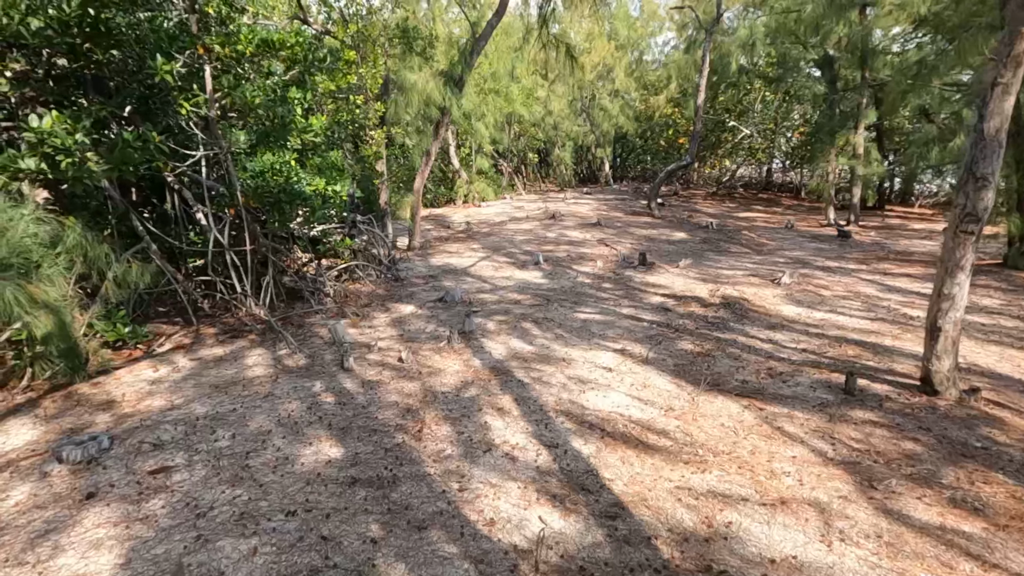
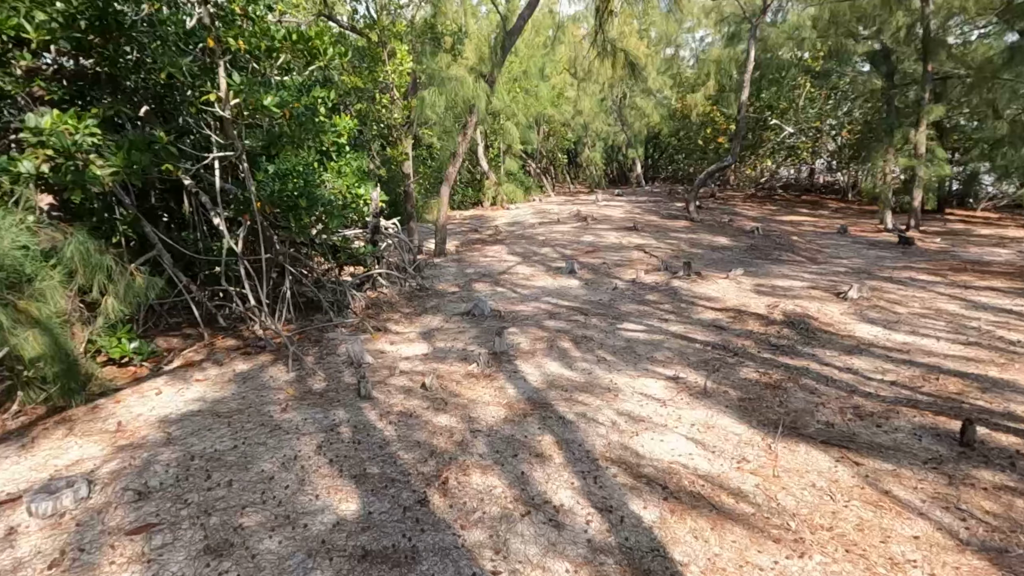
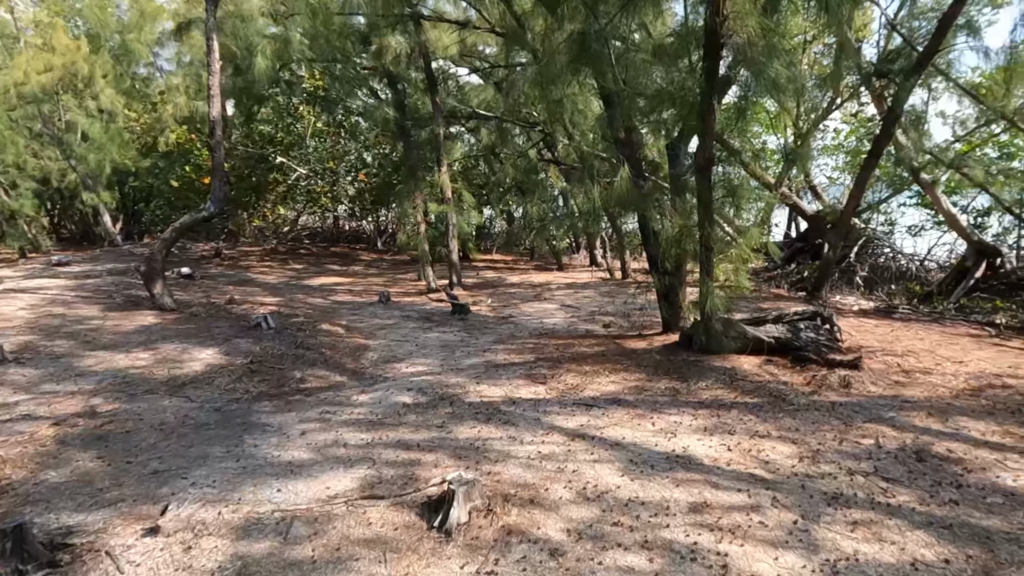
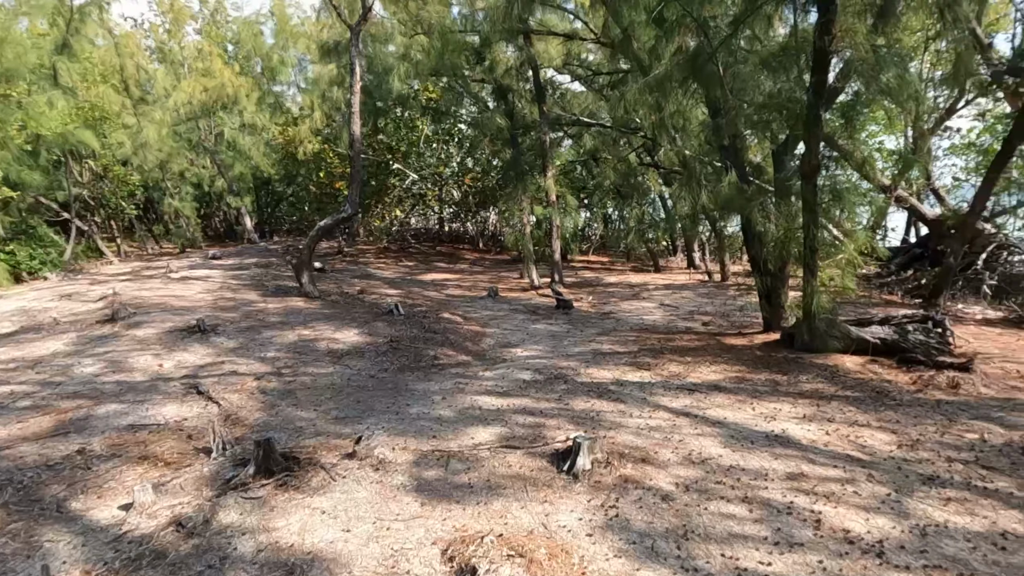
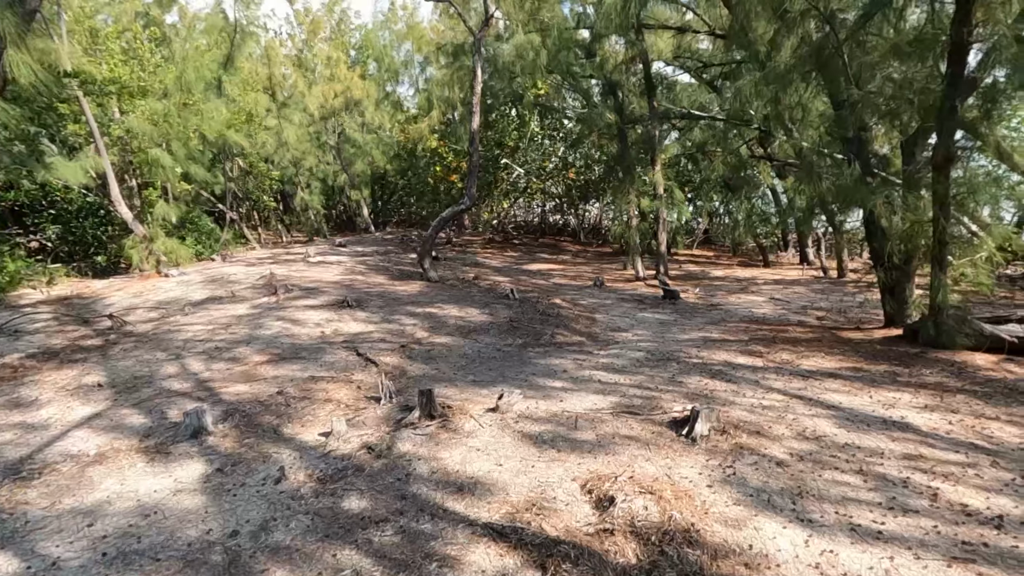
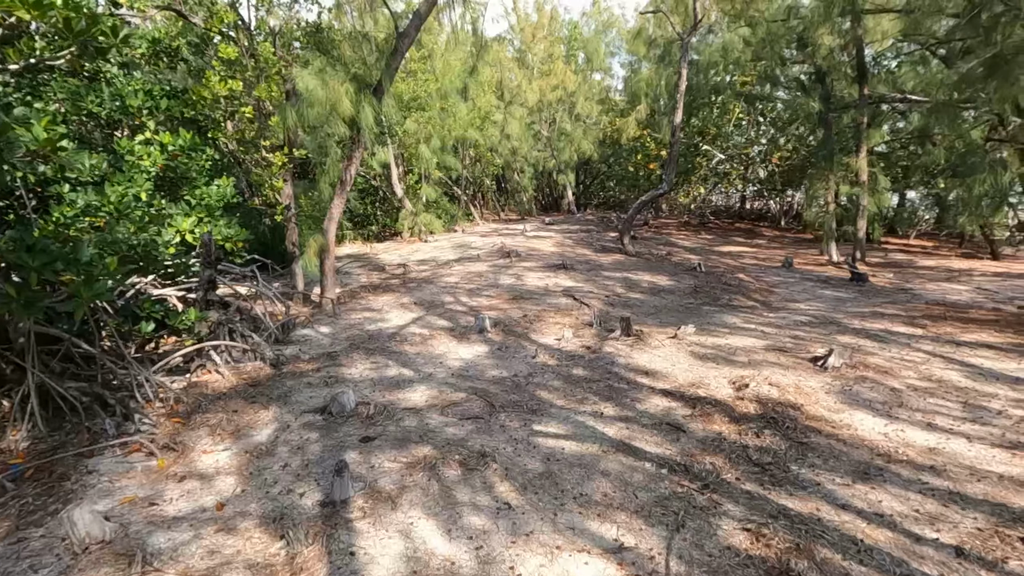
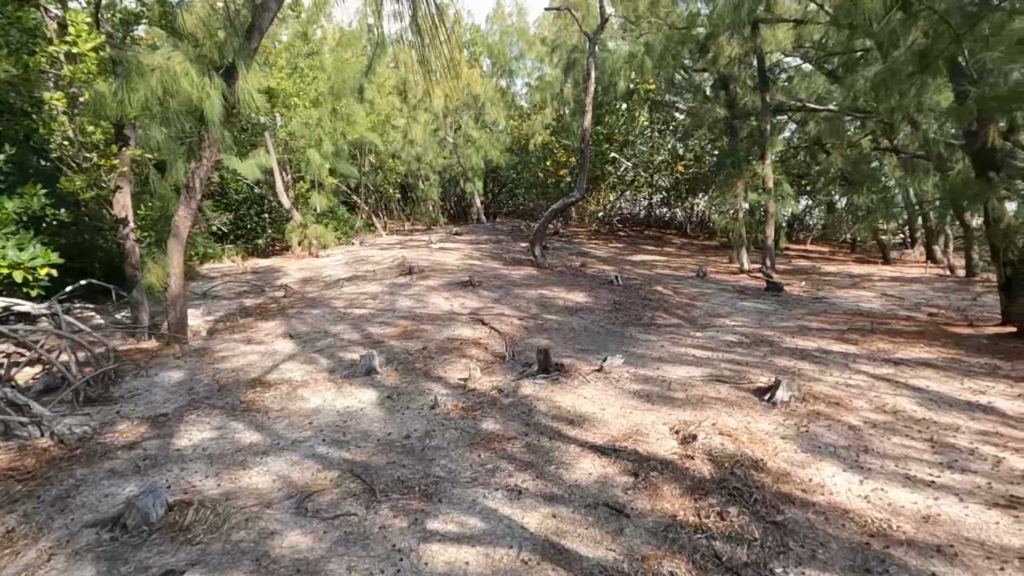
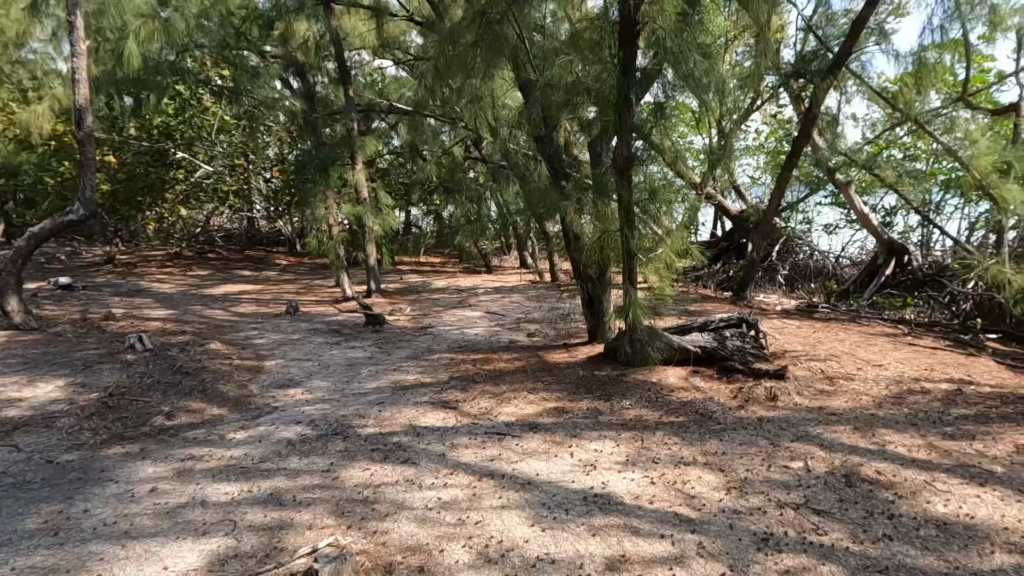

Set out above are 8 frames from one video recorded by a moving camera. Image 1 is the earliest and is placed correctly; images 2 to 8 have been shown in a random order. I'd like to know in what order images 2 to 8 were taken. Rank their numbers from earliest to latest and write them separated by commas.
2, 6, 7, 5, 4, 3, 8
